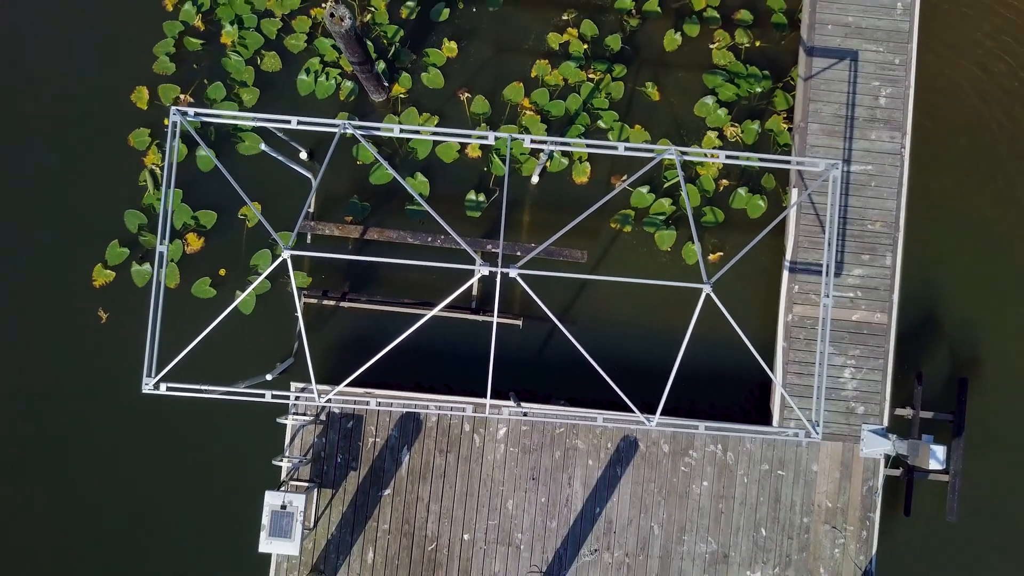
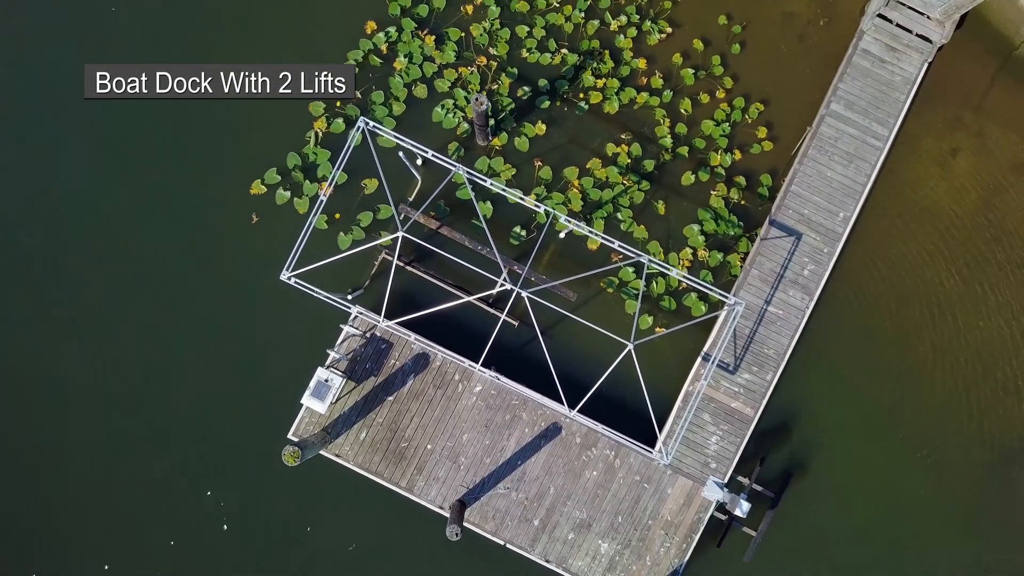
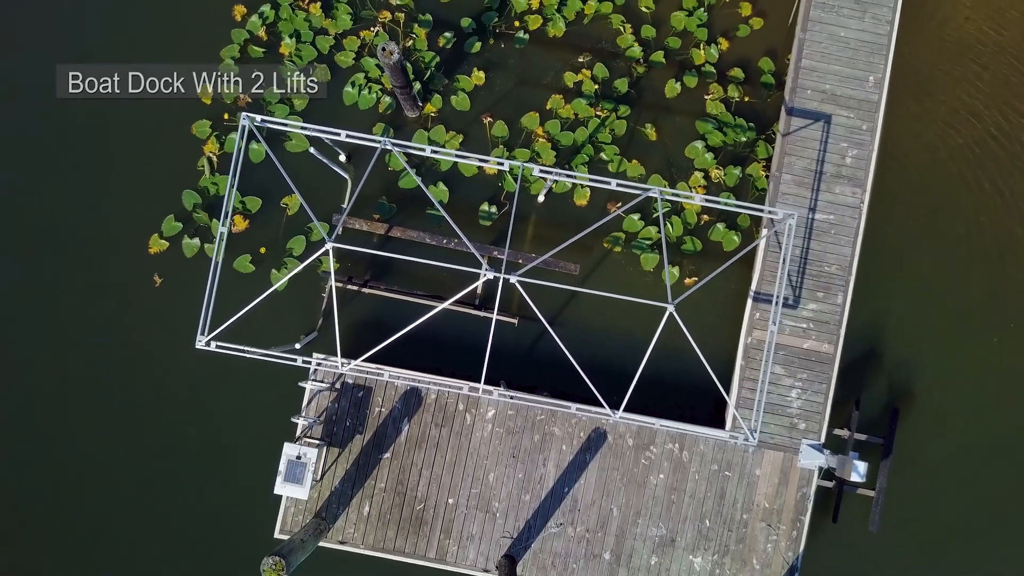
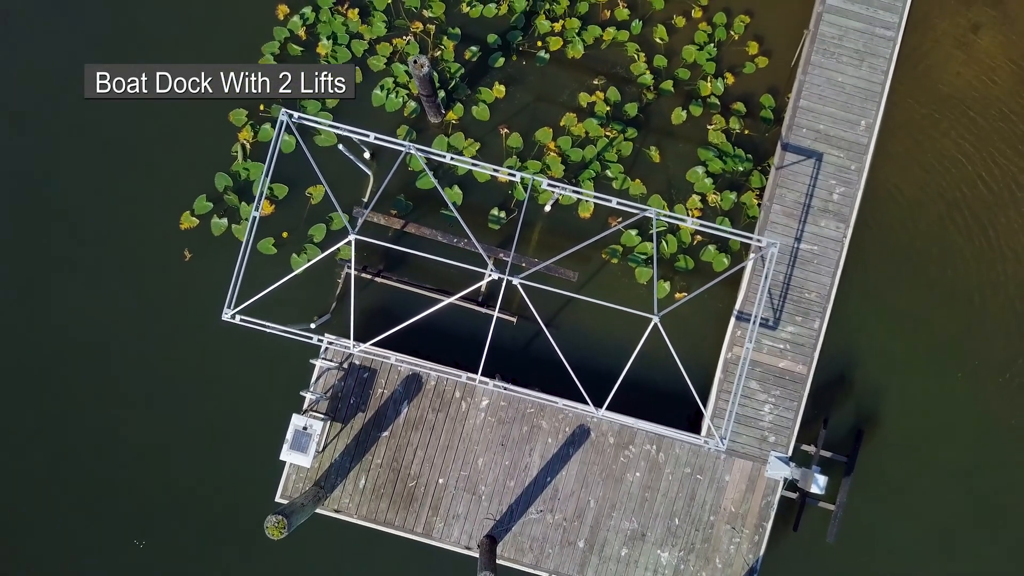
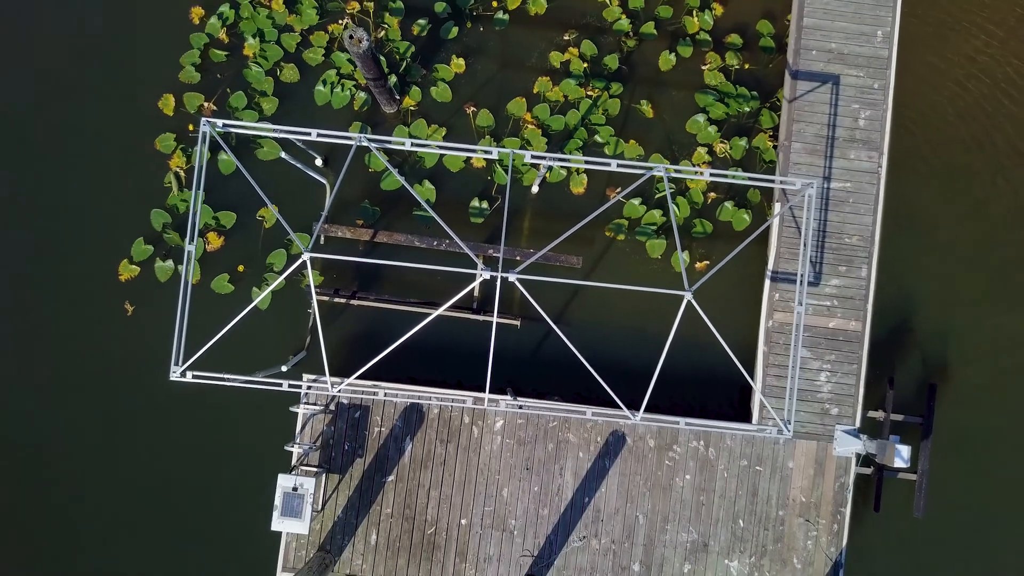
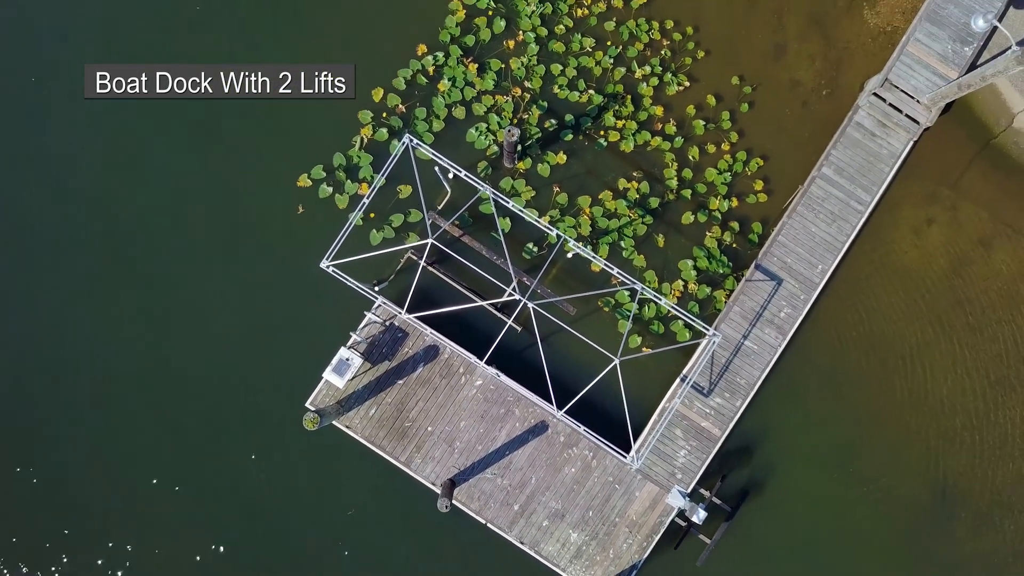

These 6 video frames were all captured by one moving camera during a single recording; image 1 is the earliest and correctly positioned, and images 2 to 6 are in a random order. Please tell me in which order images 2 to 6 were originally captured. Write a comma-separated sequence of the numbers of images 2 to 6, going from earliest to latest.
5, 3, 4, 2, 6
